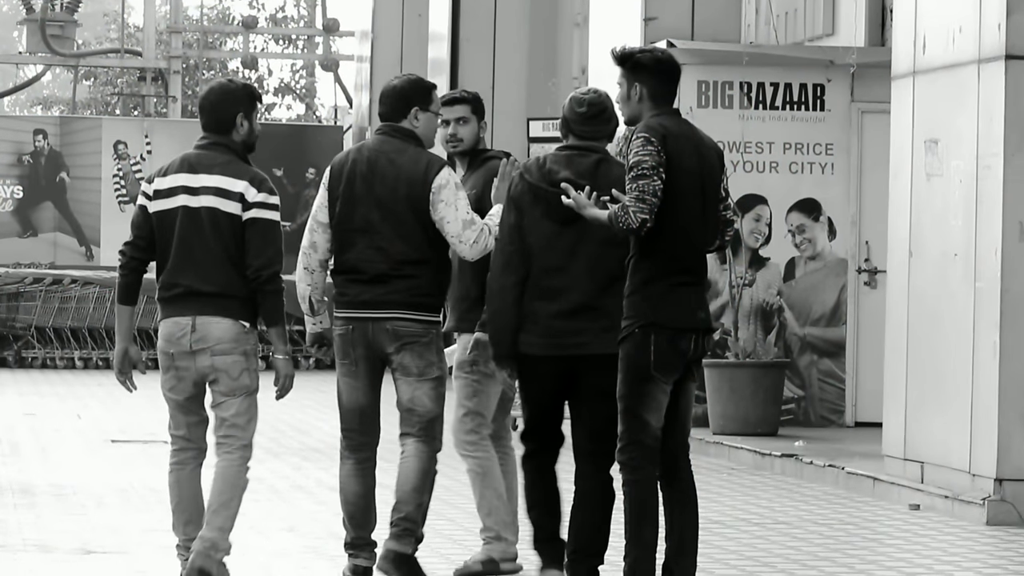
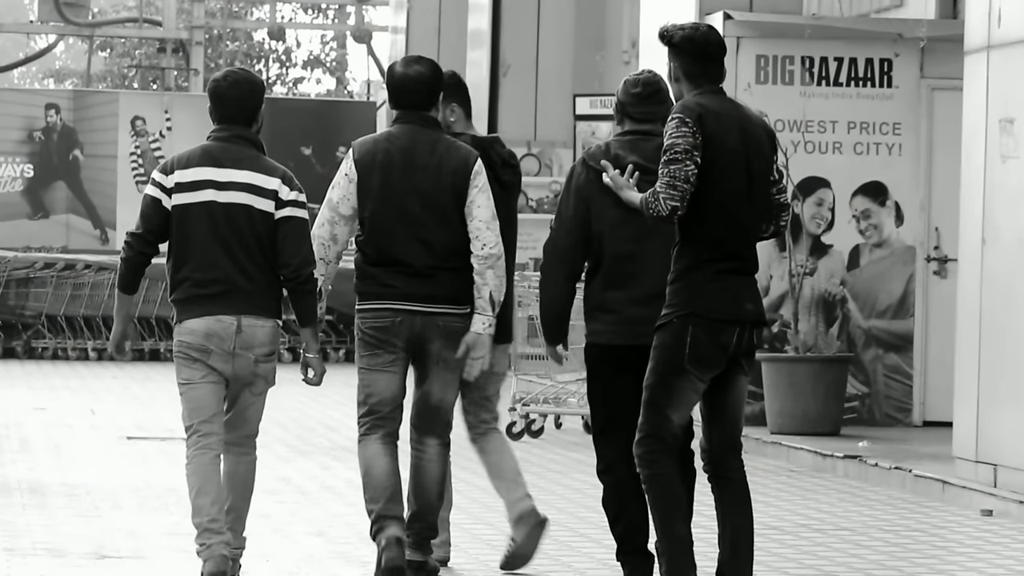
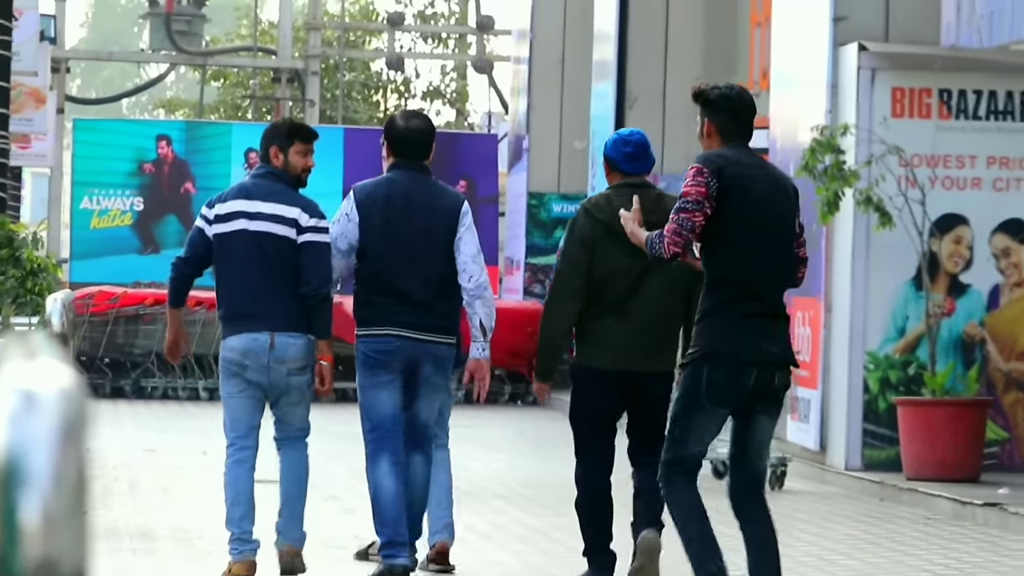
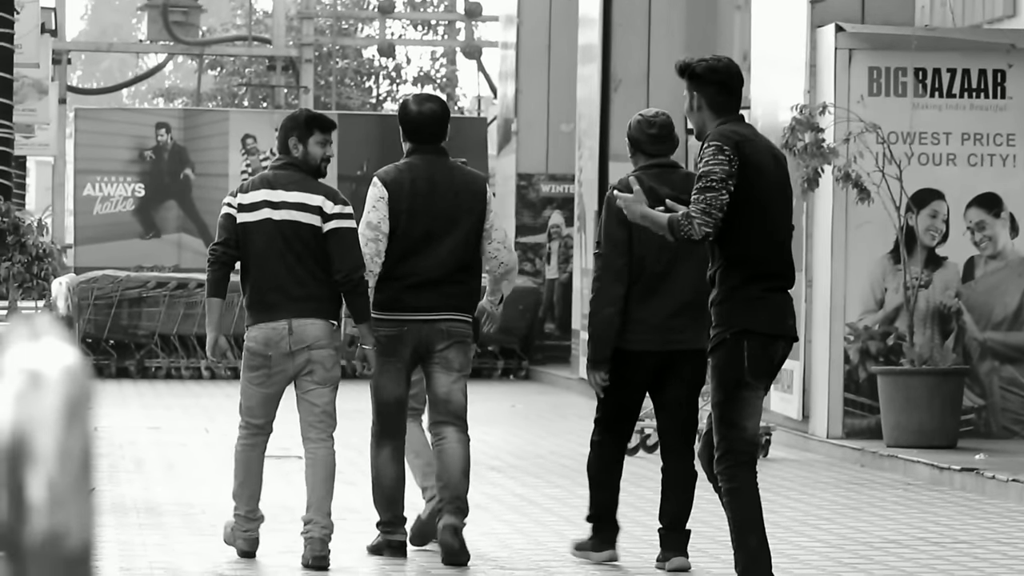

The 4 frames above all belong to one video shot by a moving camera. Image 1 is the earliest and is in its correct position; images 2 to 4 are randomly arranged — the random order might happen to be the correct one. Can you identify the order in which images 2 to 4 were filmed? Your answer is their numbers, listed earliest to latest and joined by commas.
2, 4, 3
